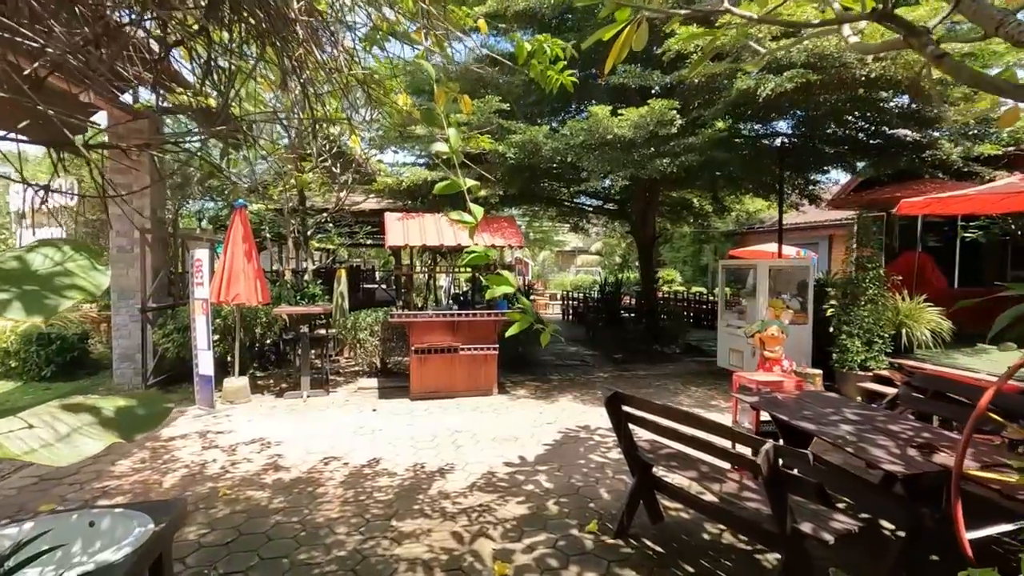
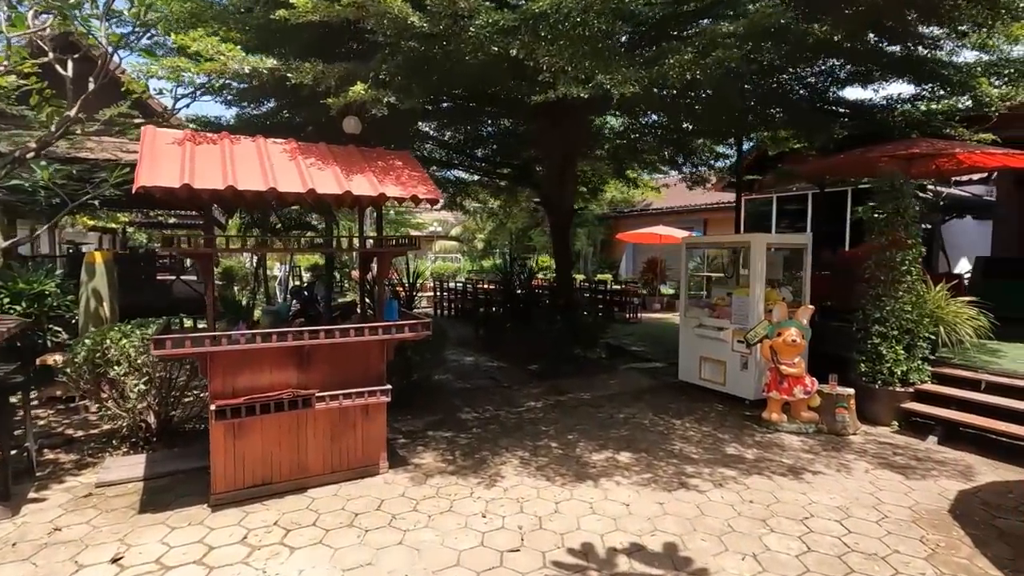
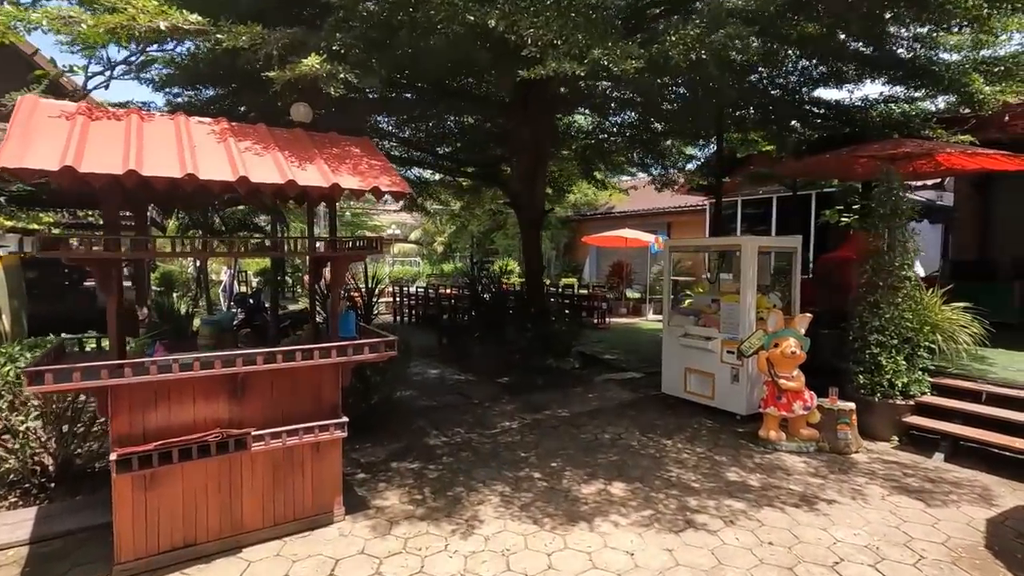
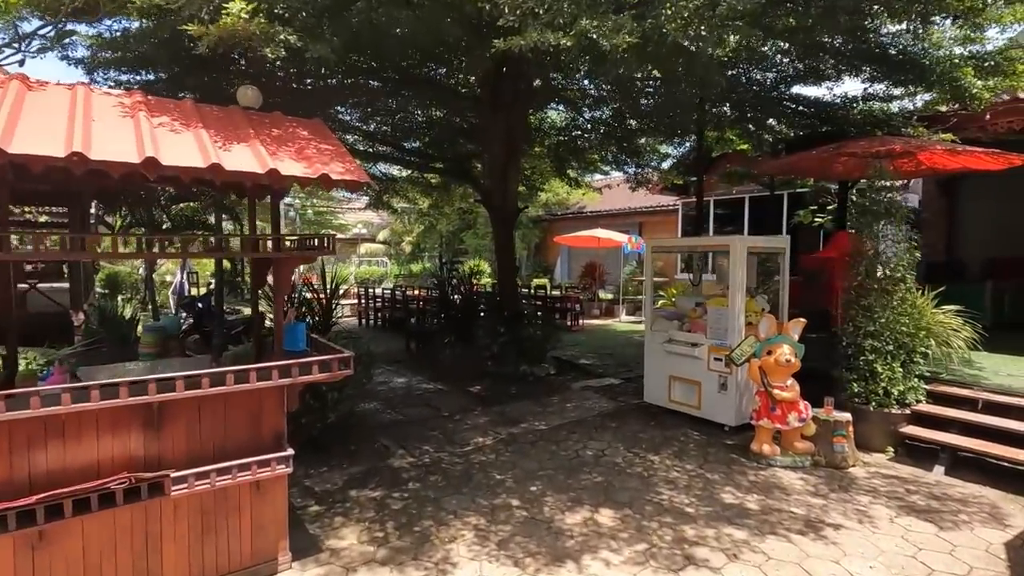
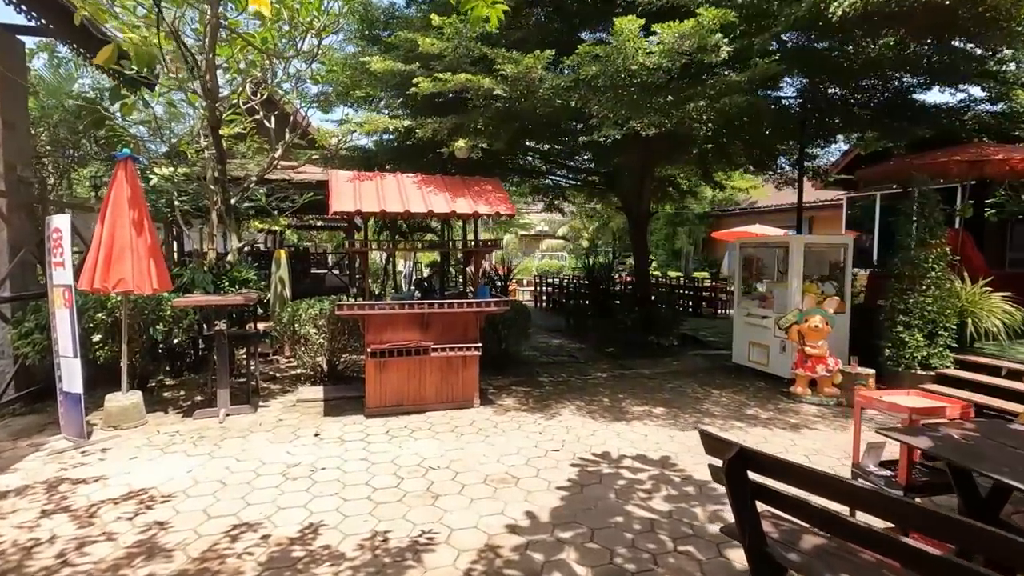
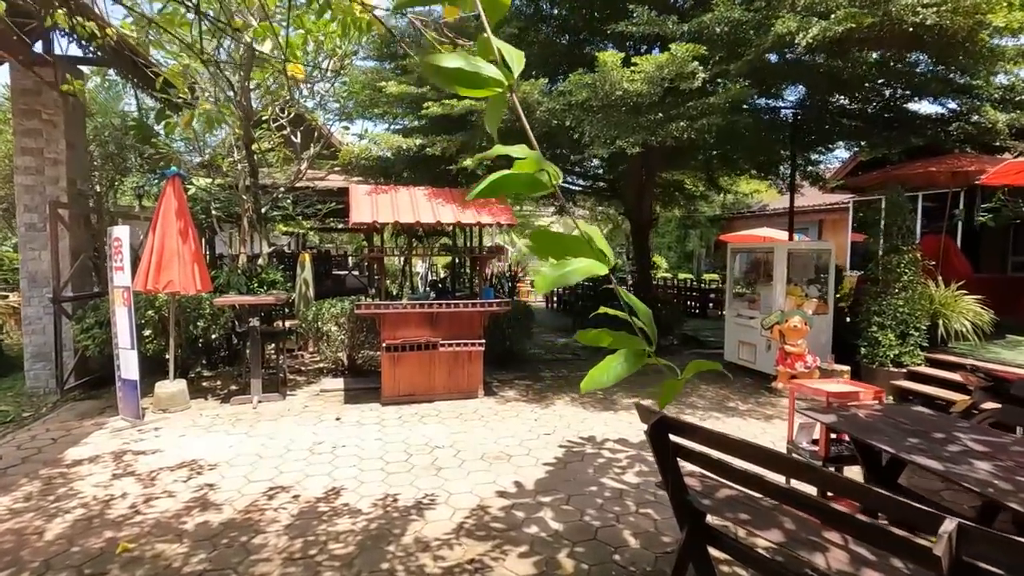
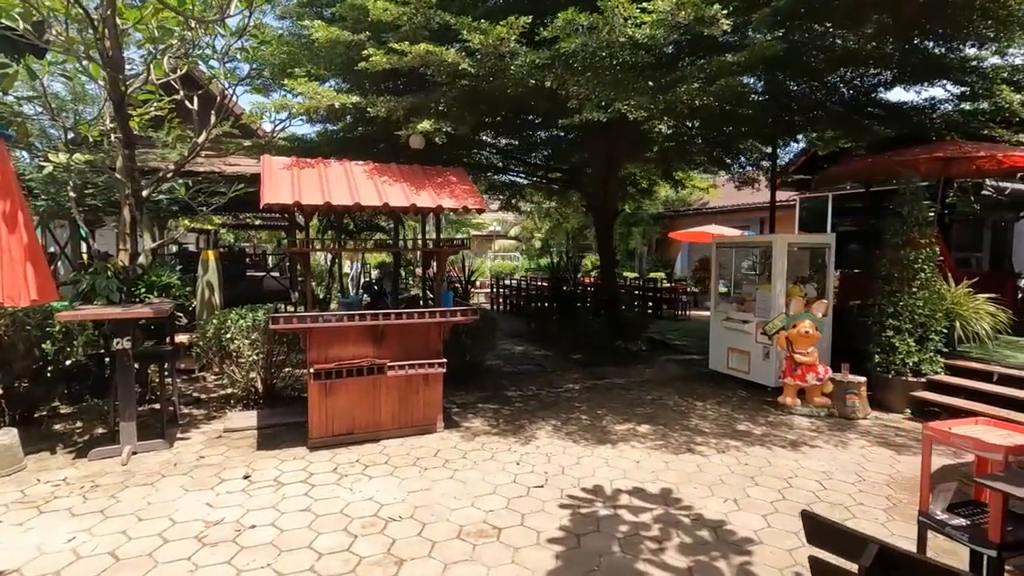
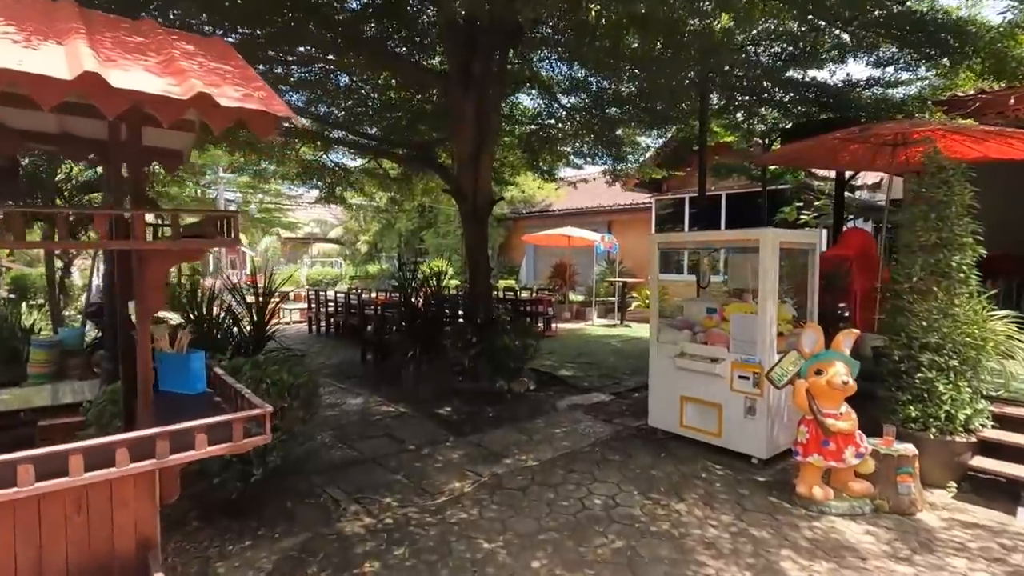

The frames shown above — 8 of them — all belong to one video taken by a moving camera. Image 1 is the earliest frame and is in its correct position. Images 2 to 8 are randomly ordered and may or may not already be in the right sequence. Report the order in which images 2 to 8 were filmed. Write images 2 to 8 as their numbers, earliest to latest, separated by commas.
6, 5, 7, 2, 3, 4, 8
